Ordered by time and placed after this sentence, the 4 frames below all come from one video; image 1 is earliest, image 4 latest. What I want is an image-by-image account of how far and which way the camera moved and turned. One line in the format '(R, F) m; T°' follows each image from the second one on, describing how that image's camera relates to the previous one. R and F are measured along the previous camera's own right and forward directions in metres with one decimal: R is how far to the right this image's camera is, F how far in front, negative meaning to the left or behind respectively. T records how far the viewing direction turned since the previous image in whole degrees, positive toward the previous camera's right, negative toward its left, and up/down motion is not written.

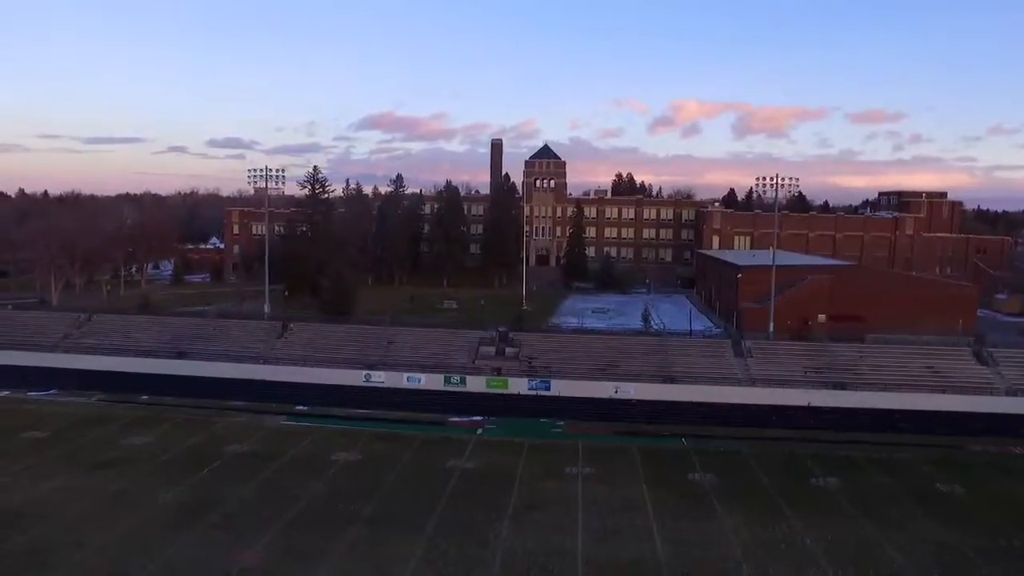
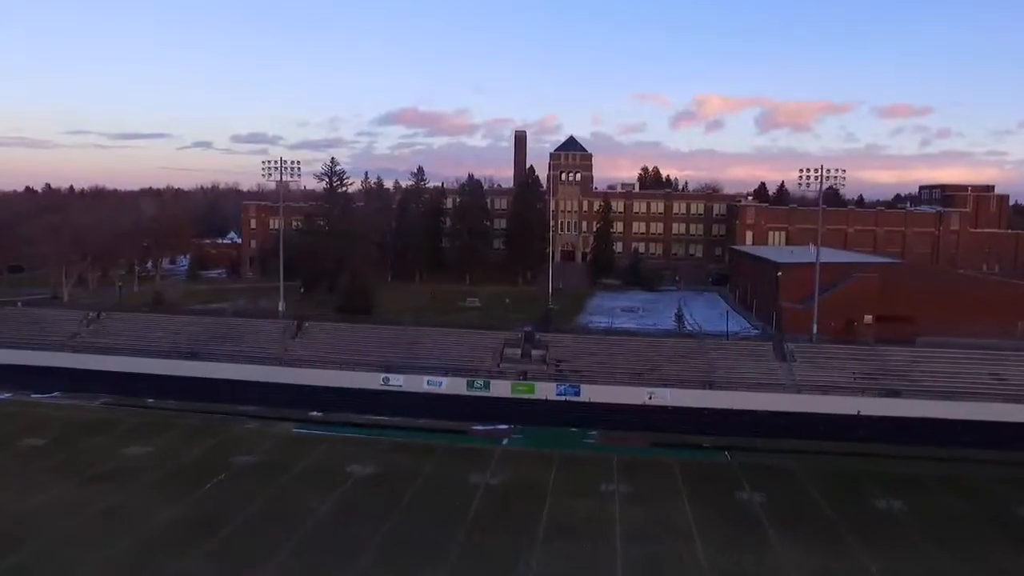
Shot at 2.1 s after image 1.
(-0.2, +1.9) m; -2°
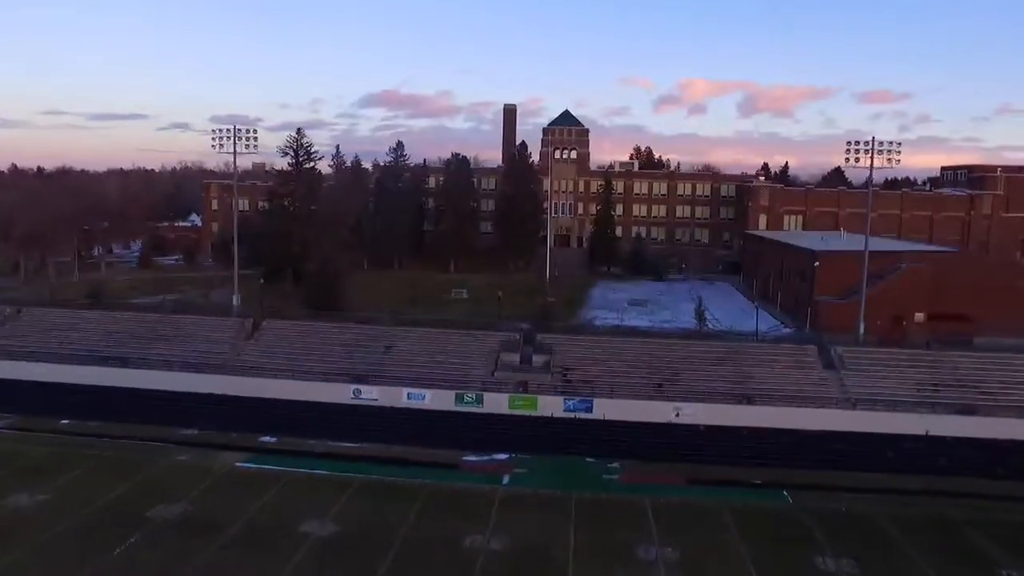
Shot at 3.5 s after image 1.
(-0.5, +4.9) m; +1°
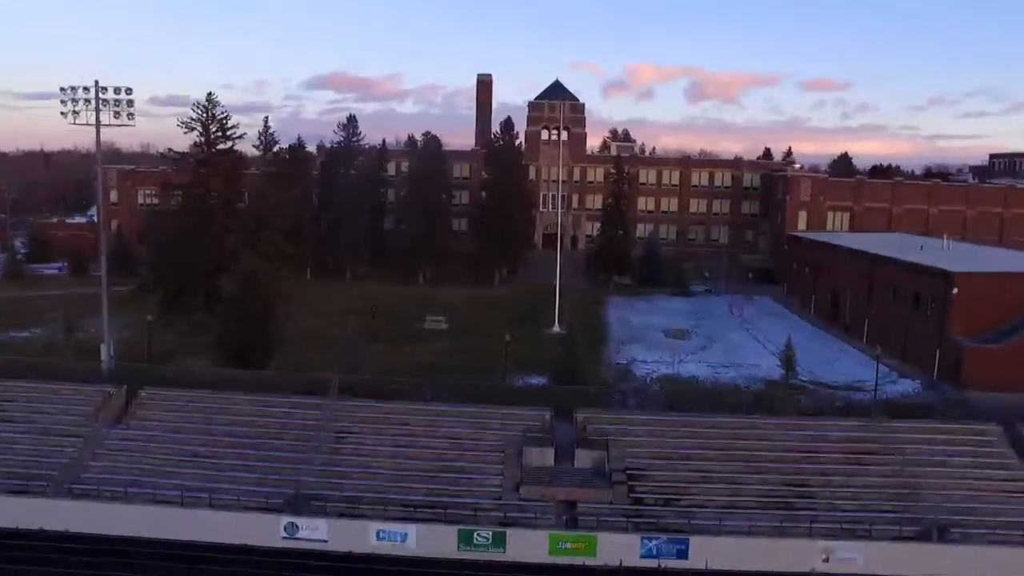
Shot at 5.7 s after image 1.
(-1.6, +9.6) m; +4°
